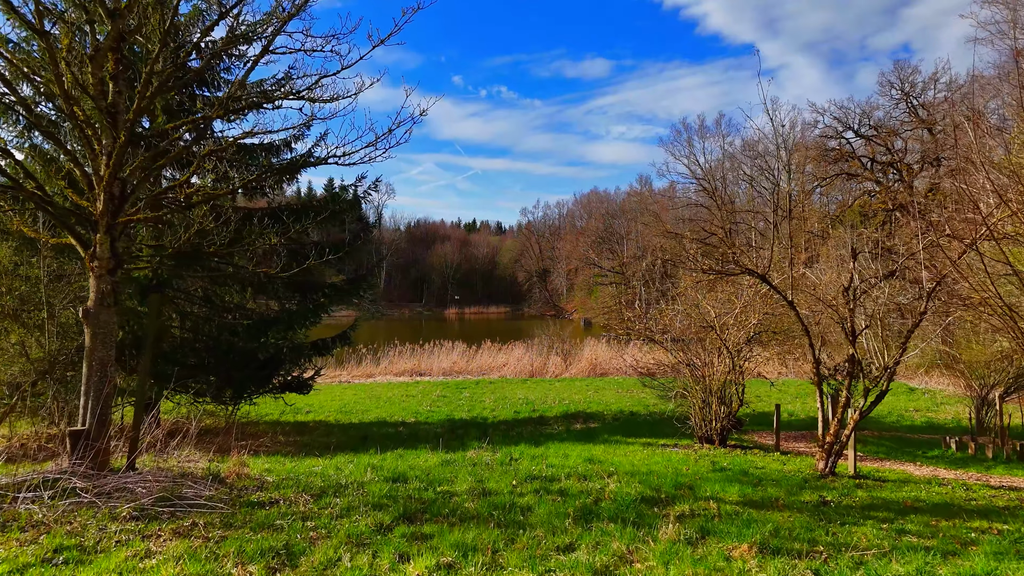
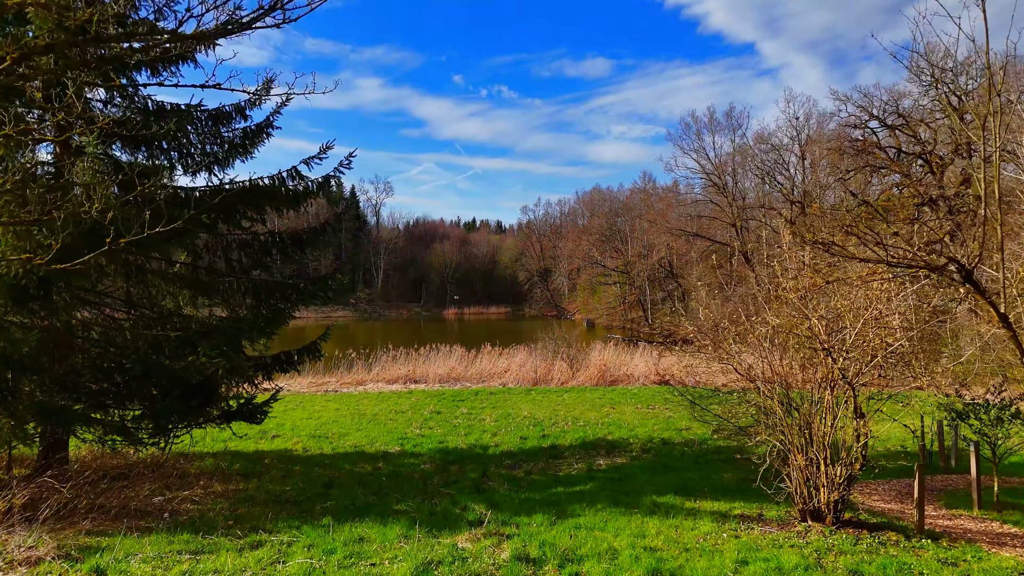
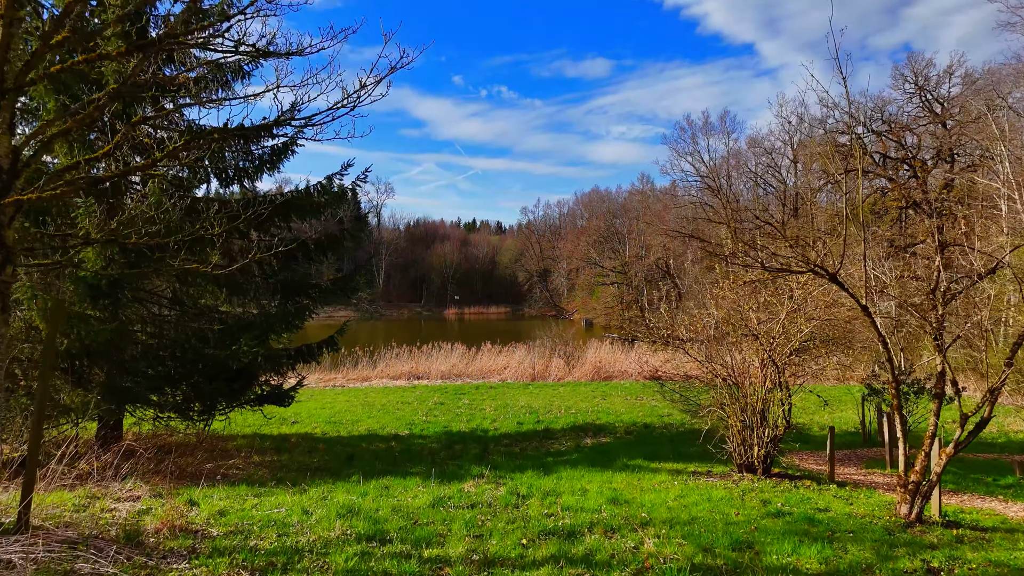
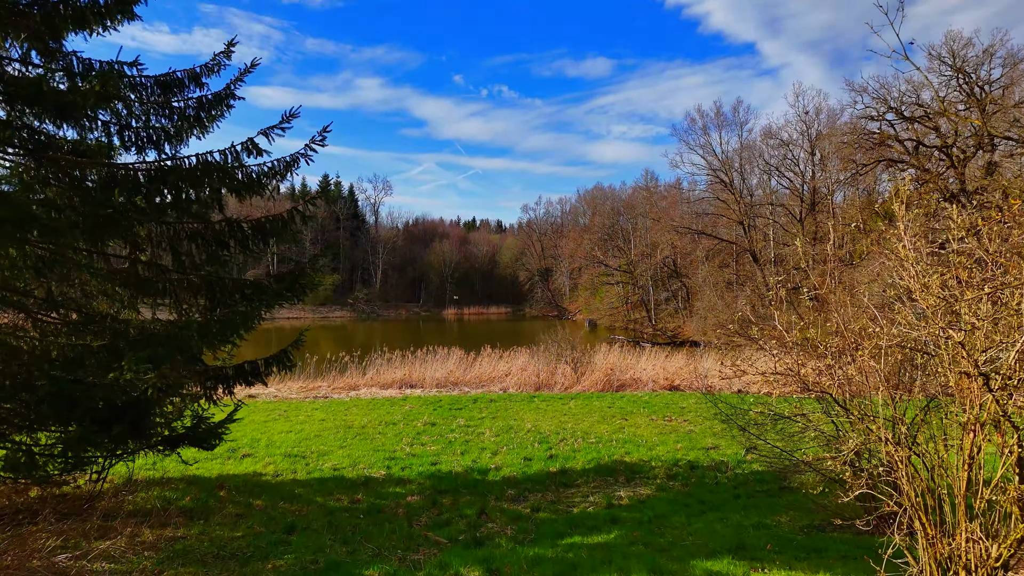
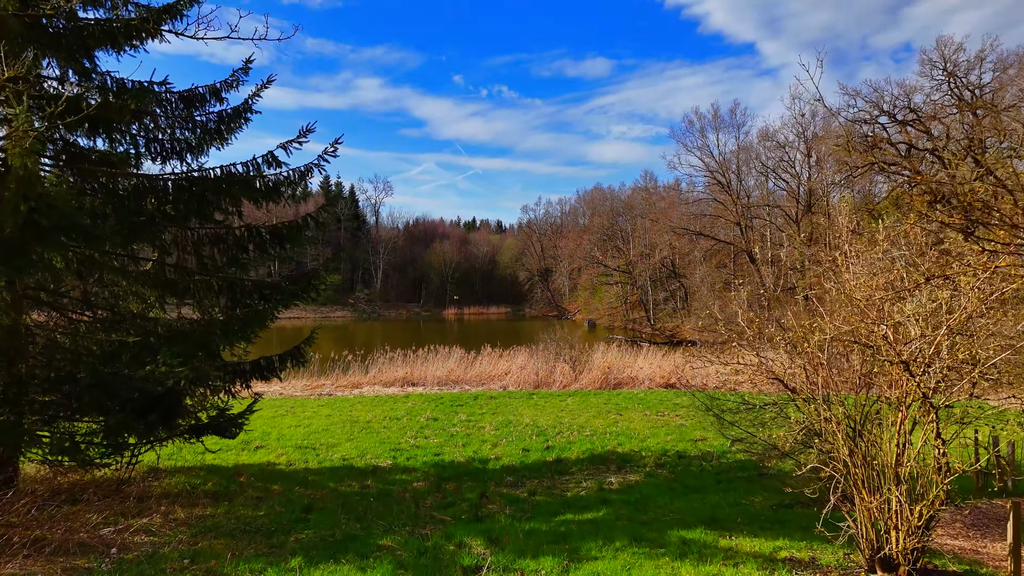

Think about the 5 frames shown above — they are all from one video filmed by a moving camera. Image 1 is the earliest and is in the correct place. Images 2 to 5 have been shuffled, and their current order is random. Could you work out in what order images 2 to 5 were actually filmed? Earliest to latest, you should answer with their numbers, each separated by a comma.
3, 2, 5, 4
